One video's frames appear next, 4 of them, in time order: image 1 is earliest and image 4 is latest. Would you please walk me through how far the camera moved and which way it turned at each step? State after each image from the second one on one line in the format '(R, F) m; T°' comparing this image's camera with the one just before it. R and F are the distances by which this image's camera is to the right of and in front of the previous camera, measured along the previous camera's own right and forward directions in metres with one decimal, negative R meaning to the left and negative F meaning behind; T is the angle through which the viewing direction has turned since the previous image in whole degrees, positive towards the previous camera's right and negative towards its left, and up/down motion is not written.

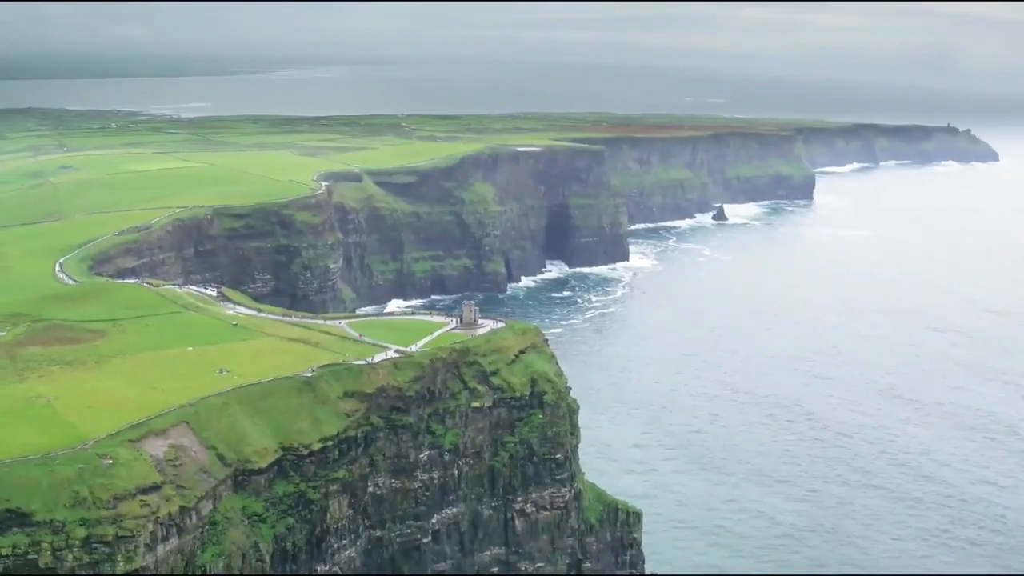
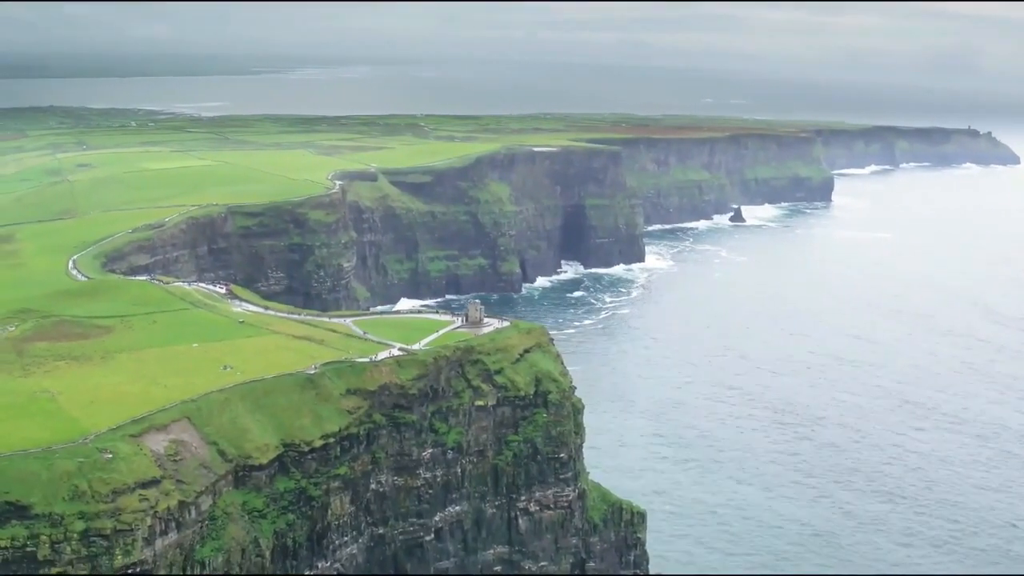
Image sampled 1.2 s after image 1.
(+1.0, -0.1) m; -1°
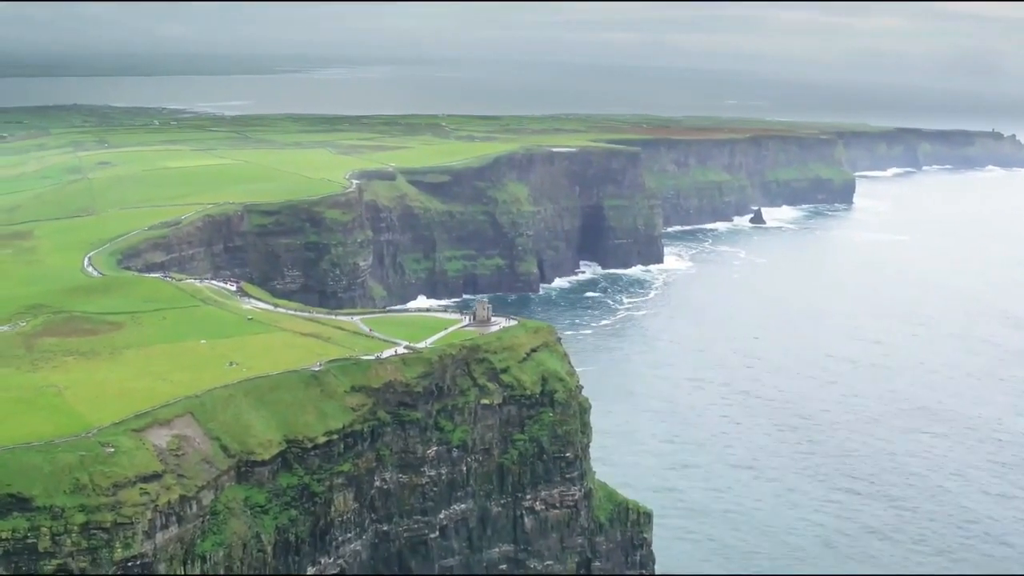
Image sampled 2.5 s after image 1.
(+1.1, -0.1) m; -1°
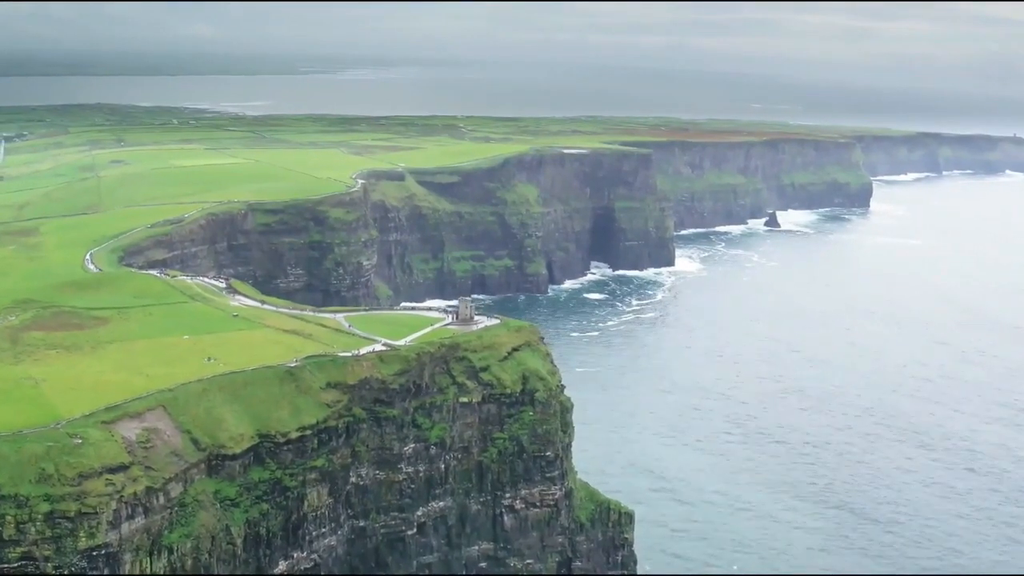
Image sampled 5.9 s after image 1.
(+2.9, -0.4) m; -2°
